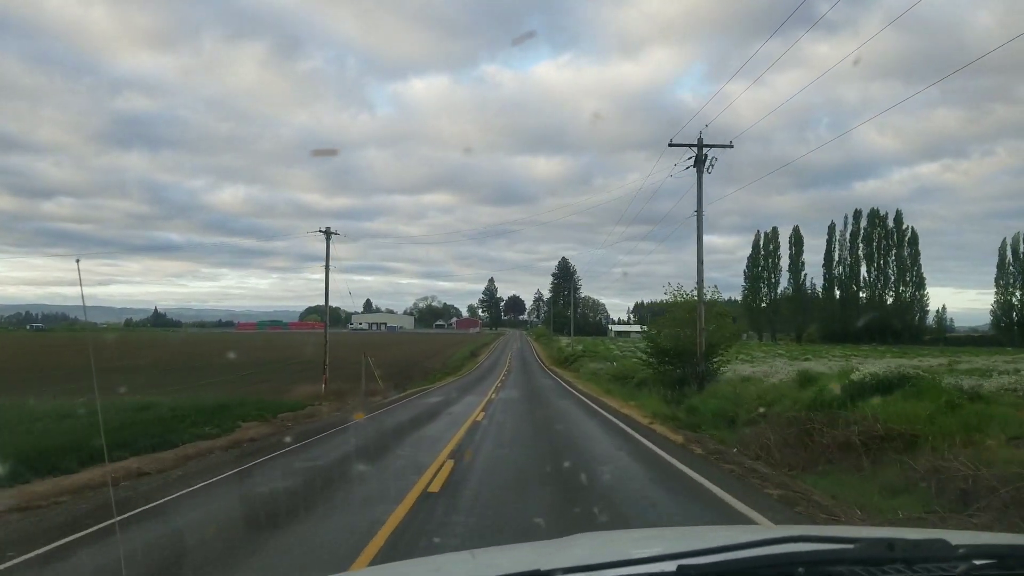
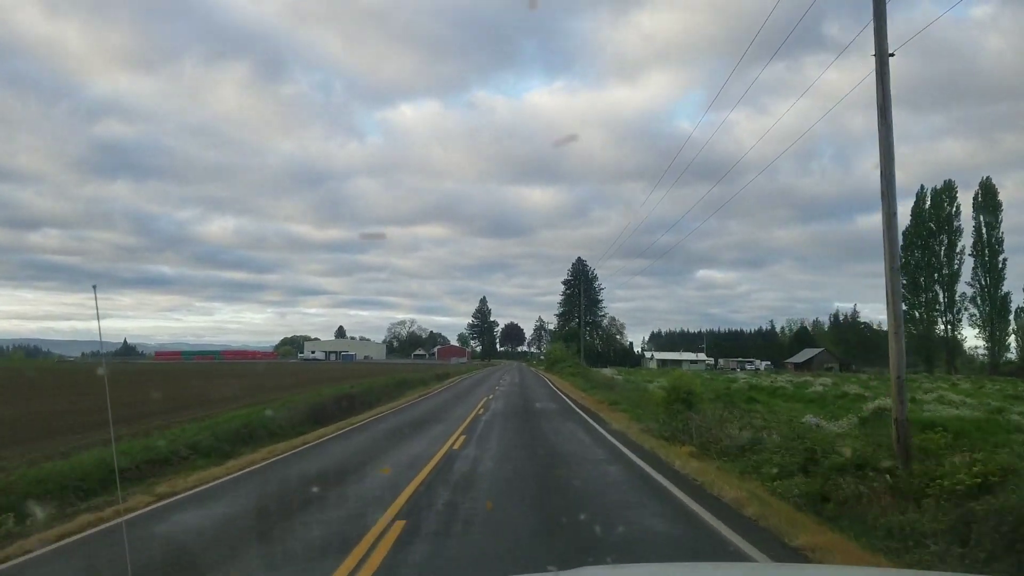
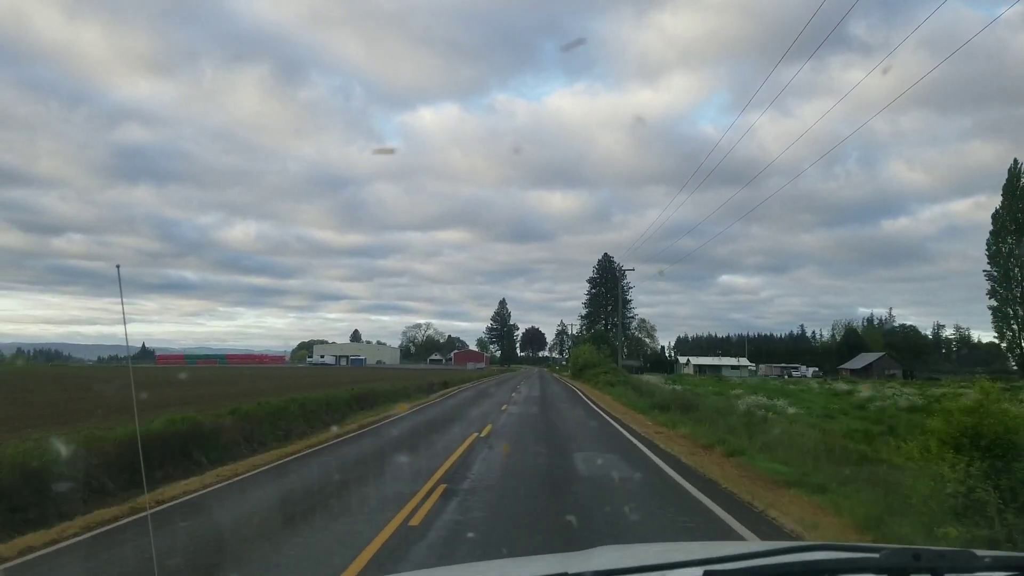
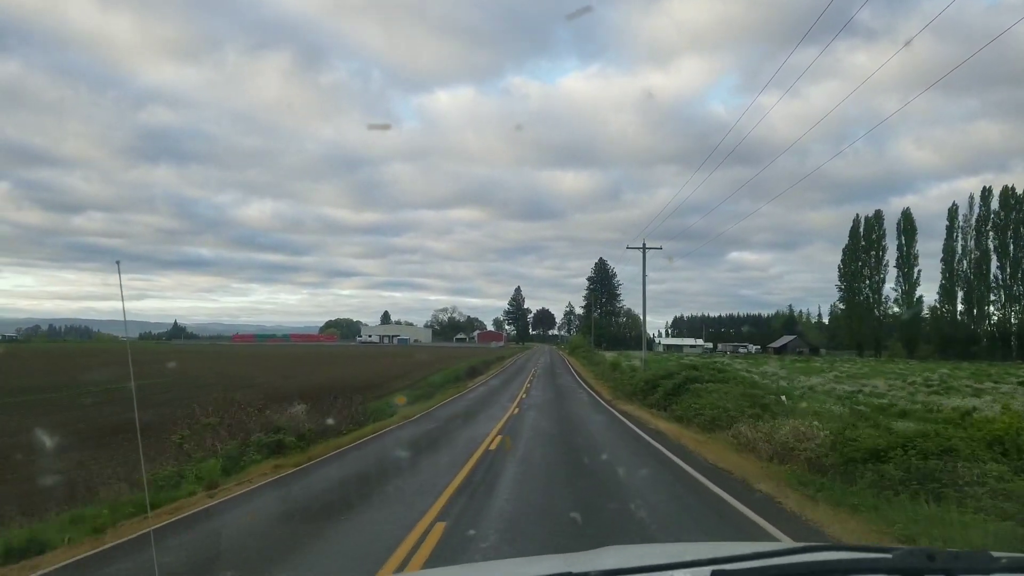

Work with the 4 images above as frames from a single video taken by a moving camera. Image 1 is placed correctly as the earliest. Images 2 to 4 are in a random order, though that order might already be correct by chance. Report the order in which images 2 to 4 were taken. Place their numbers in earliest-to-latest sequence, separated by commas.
4, 2, 3
